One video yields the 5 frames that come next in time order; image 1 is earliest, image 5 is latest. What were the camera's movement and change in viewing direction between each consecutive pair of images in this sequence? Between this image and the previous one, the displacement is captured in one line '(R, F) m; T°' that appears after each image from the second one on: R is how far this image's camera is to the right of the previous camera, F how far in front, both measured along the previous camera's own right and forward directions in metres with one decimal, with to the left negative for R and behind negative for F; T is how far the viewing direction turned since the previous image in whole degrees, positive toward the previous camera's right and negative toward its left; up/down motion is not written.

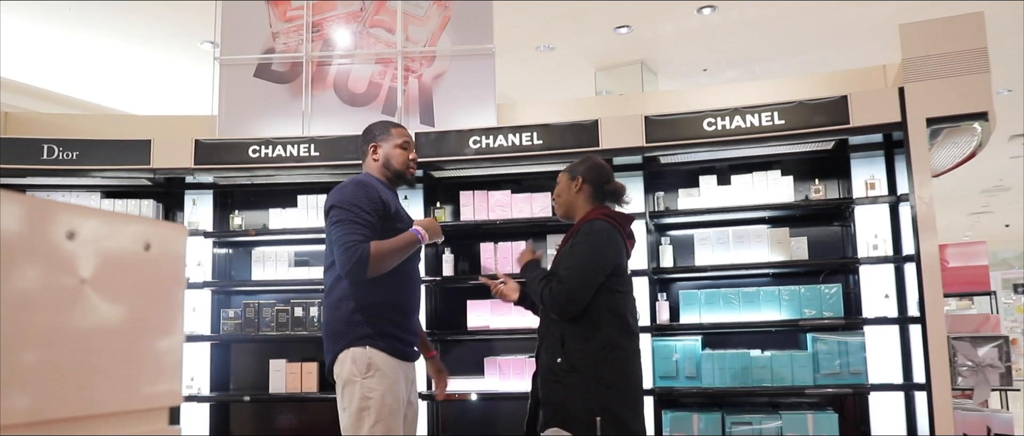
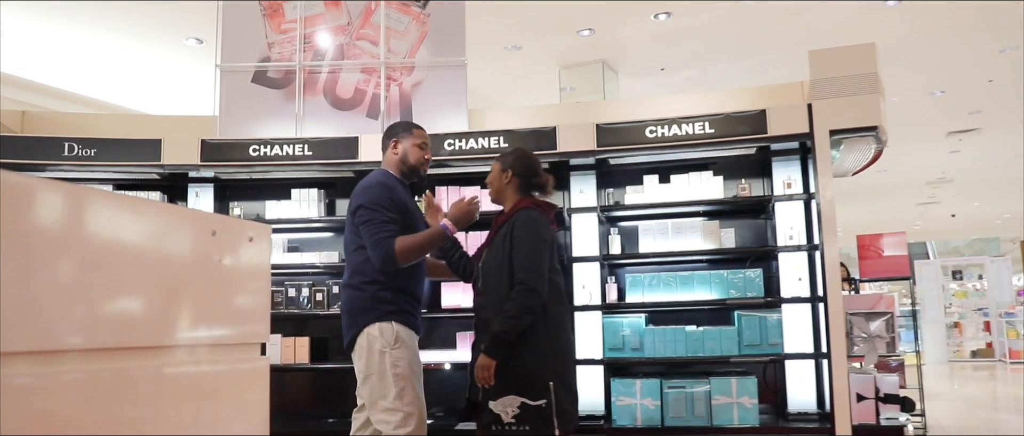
(0.0, -0.7) m; +2°
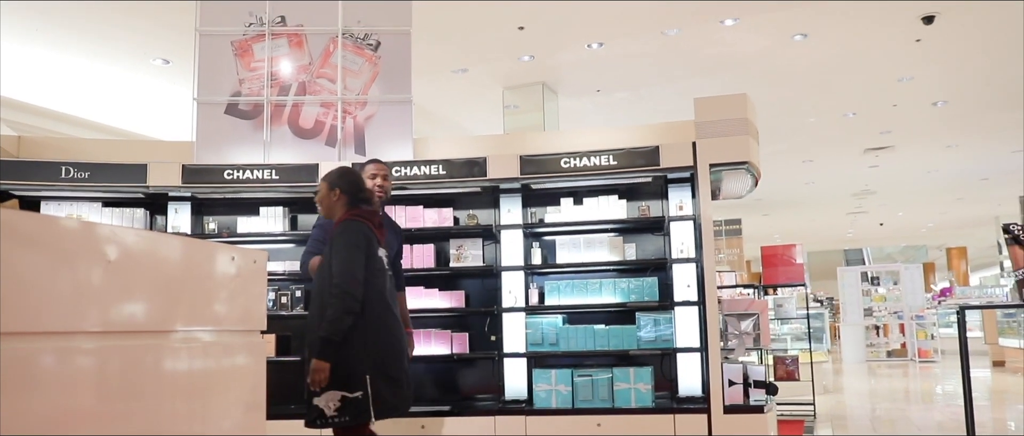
(+0.1, -1.0) m; +3°
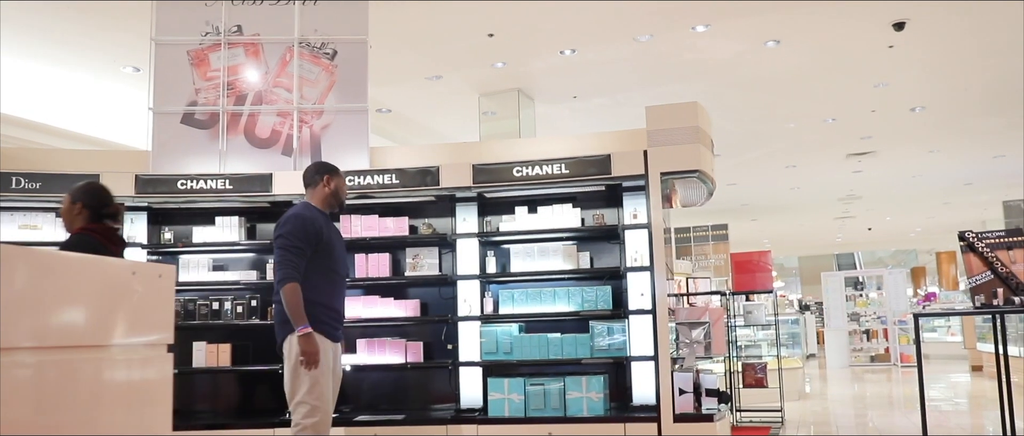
(+0.3, 0.0) m; 0°
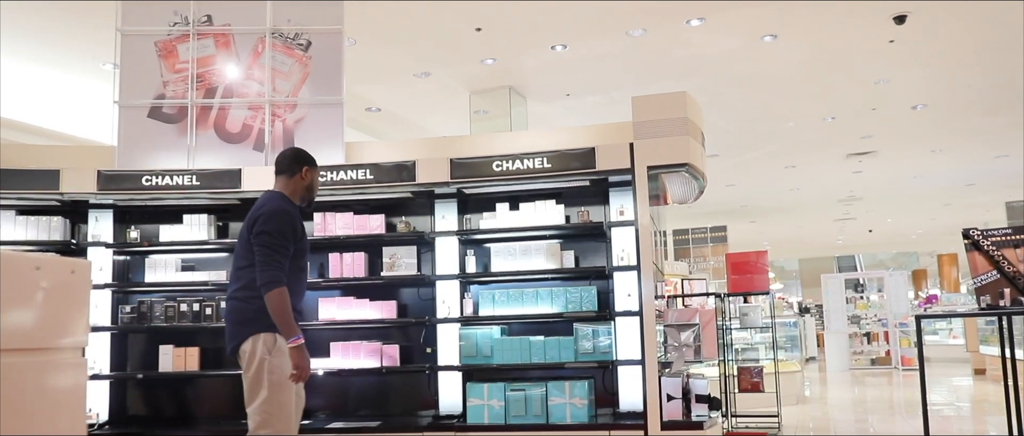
(+0.2, +0.3) m; 0°
